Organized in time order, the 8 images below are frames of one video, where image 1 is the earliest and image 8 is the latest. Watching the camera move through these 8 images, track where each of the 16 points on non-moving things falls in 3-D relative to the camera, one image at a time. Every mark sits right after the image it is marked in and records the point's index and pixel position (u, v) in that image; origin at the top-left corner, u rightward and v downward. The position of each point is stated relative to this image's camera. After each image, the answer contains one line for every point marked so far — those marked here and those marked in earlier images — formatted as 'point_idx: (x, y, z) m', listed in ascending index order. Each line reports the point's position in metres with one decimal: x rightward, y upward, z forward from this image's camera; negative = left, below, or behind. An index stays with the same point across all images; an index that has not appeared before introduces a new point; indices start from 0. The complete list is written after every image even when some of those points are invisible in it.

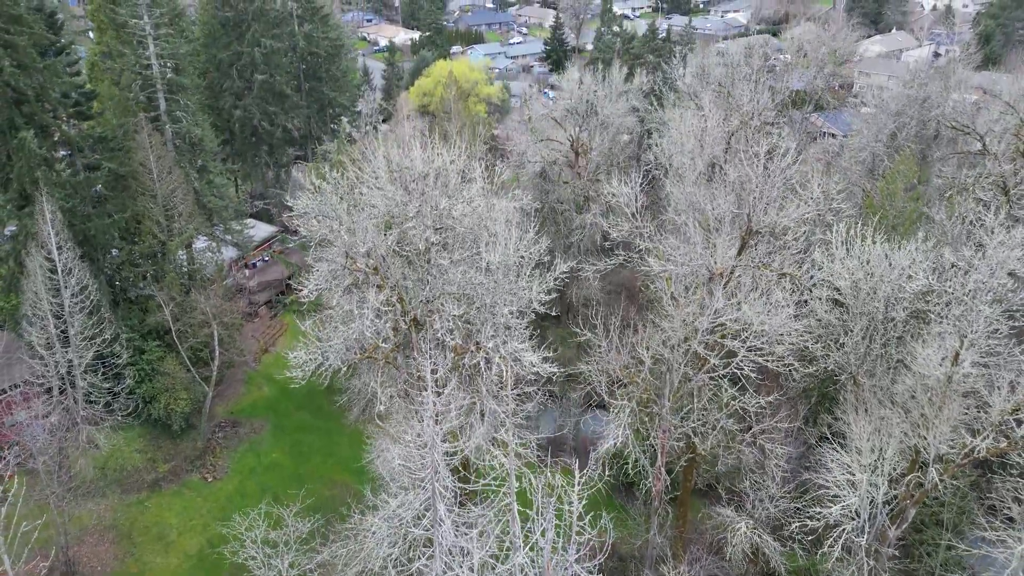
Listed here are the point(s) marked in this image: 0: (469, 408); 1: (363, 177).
0: (-0.7, -1.9, +12.1) m
1: (-3.2, +2.4, +16.3) m
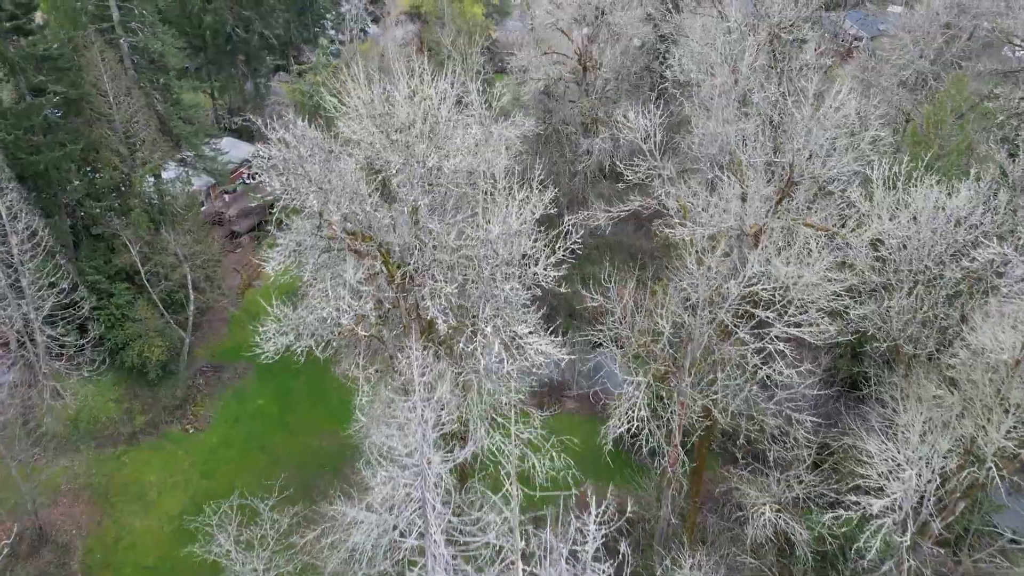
0: (-0.7, -1.4, +10.7) m
1: (-3.2, +3.5, +14.2) m
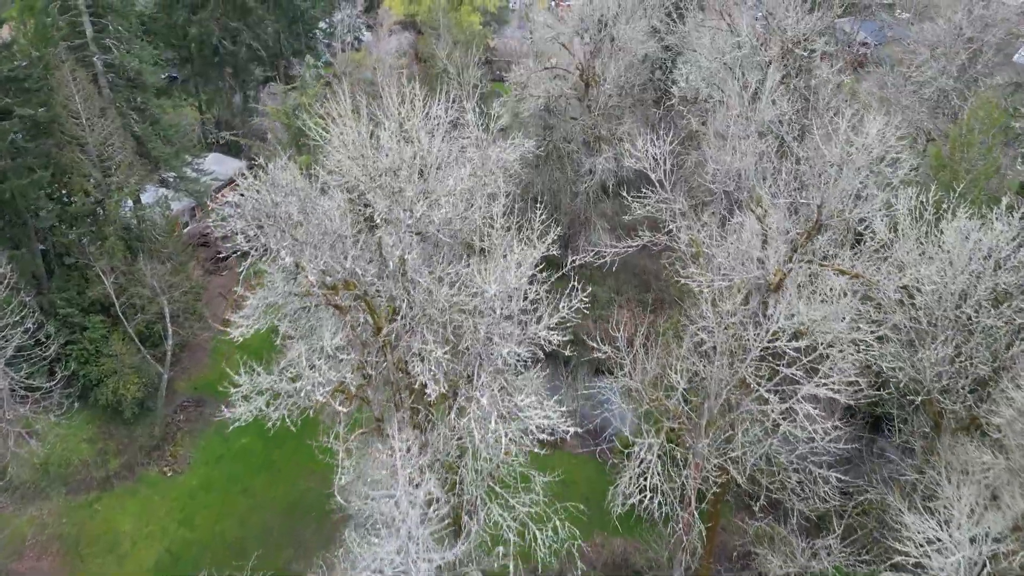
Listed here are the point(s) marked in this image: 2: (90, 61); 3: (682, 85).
0: (-0.7, -2.1, +9.7) m
1: (-3.2, +2.7, +13.2) m
2: (-9.8, +5.3, +17.2) m
3: (+4.5, +5.4, +20.2) m
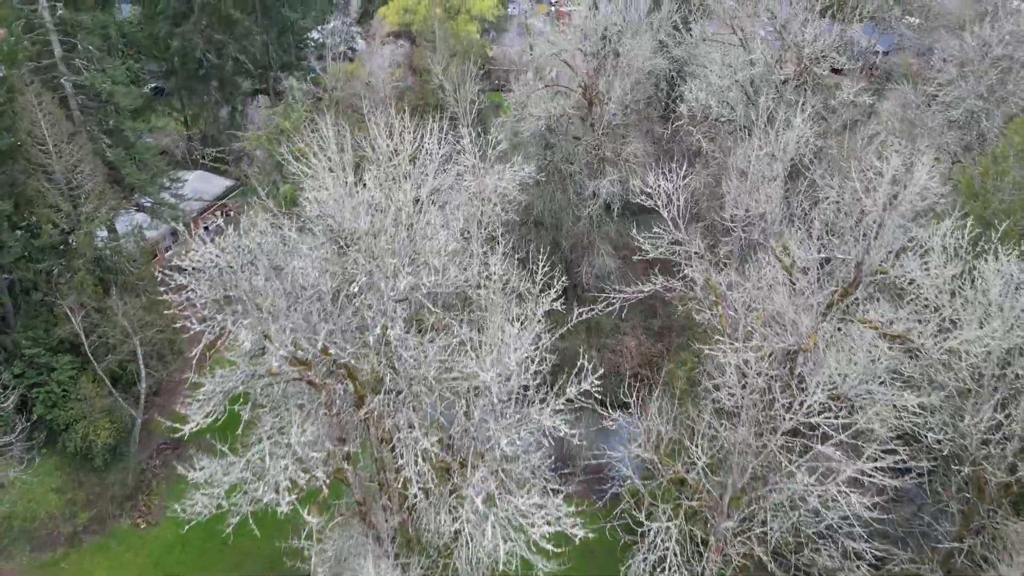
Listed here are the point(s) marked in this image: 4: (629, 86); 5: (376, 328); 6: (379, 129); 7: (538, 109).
0: (-0.7, -2.9, +8.5) m
1: (-3.2, +1.9, +12.1) m
2: (-9.8, +4.5, +16.0) m
3: (+4.4, +4.7, +19.0) m
4: (+3.0, +5.2, +19.1) m
5: (-1.4, -0.4, +7.9) m
6: (-2.3, +2.7, +12.8) m
7: (+0.7, +4.6, +19.0) m
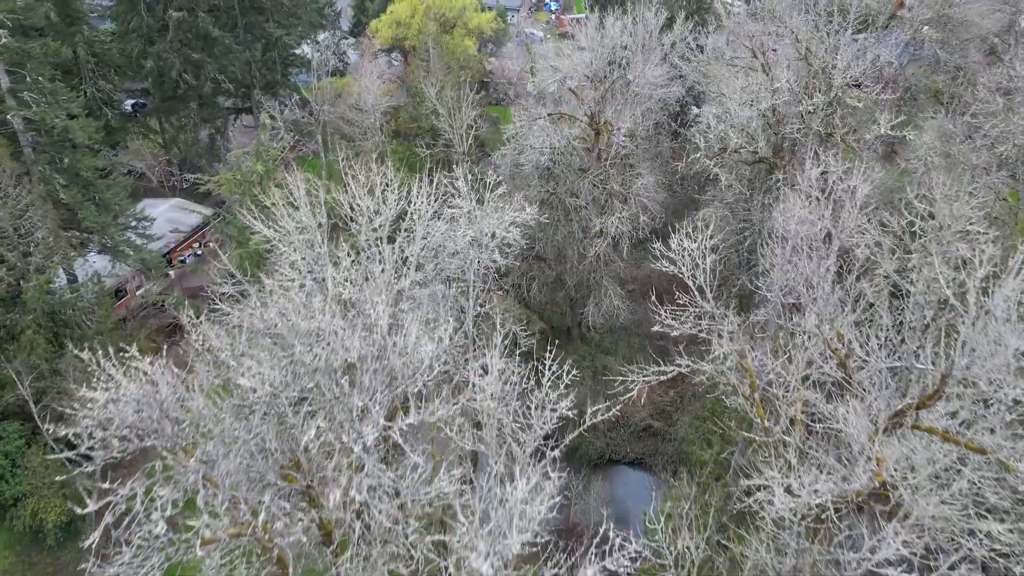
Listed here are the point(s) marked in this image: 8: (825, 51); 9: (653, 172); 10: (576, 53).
0: (-0.7, -4.0, +6.9) m
1: (-3.2, +0.8, +10.4) m
2: (-9.8, +3.3, +14.4) m
3: (+4.4, +3.6, +17.4) m
4: (+3.0, +4.1, +17.5) m
5: (-1.4, -1.5, +6.2) m
6: (-2.3, +1.6, +11.2) m
7: (+0.7, +3.5, +17.4) m
8: (+6.8, +5.2, +16.2) m
9: (+3.5, +2.9, +18.3) m
10: (+1.6, +6.0, +19.0) m
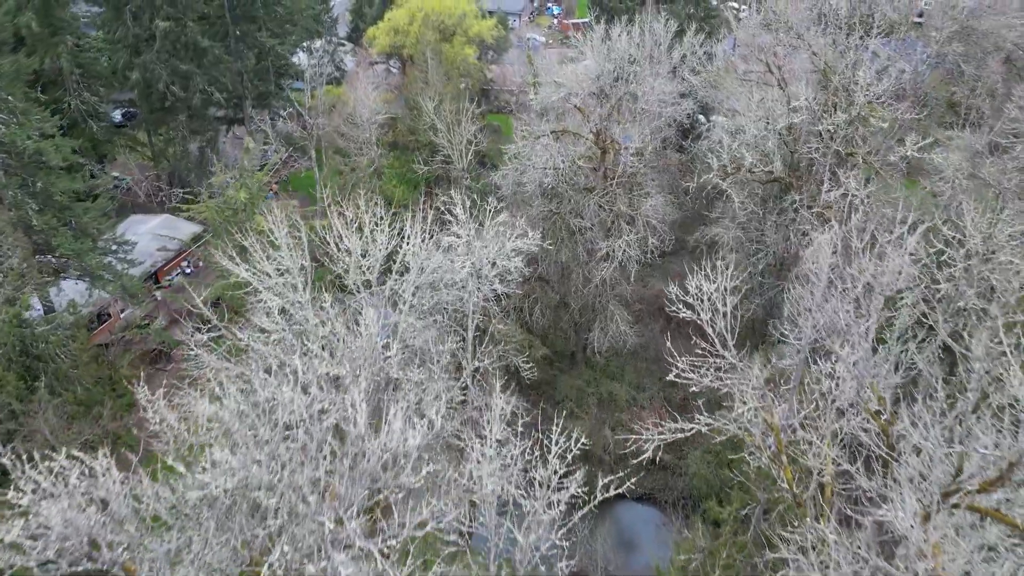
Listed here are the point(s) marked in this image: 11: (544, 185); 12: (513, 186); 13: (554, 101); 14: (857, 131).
0: (-0.7, -4.6, +6.0) m
1: (-3.2, +0.2, +9.5) m
2: (-9.8, +2.8, +13.5) m
3: (+4.5, +3.0, +16.5) m
4: (+3.0, +3.5, +16.6) m
5: (-1.4, -2.1, +5.3) m
6: (-2.3, +1.0, +10.3) m
7: (+0.7, +2.9, +16.5) m
8: (+6.8, +4.6, +15.3) m
9: (+3.5, +2.3, +17.4) m
10: (+1.7, +5.4, +18.1) m
11: (+0.7, +2.3, +16.8) m
12: (0.0, +2.4, +17.1) m
13: (+1.0, +4.5, +17.9) m
14: (+7.0, +3.2, +15.0) m
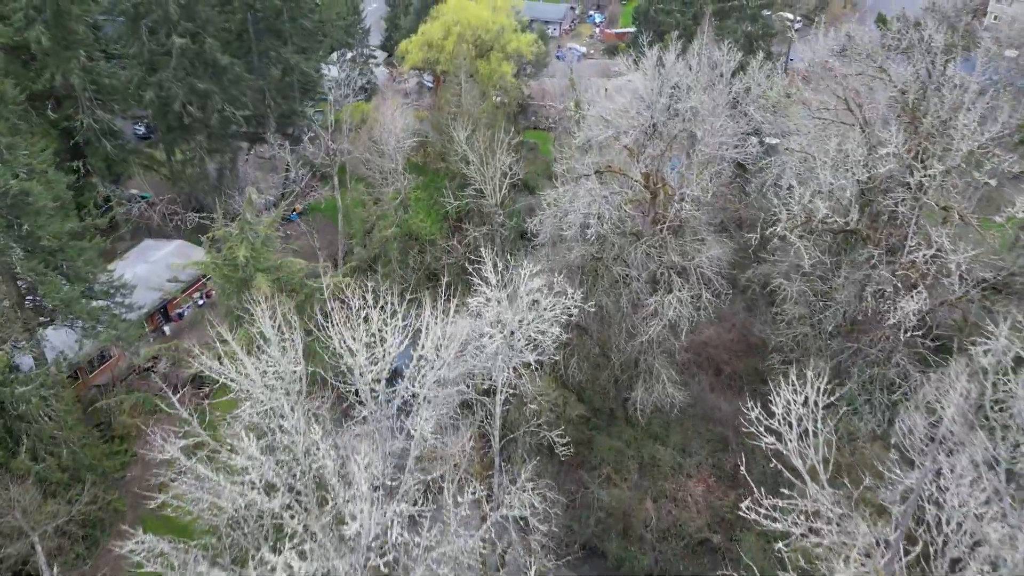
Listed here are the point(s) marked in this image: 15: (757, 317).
0: (-0.5, -5.7, +4.3) m
1: (-2.8, -0.8, +7.9) m
2: (-9.1, +1.9, +12.1) m
3: (+5.2, +1.7, +14.5) m
4: (+3.8, +2.2, +14.7) m
5: (-1.2, -3.2, +3.6) m
6: (-1.8, -0.1, +8.6) m
7: (+1.5, +1.7, +14.7) m
8: (+7.6, +3.2, +13.2) m
9: (+4.3, +1.0, +15.5) m
10: (+2.6, +4.2, +16.3) m
11: (+1.5, +1.2, +15.0) m
12: (+0.8, +1.2, +15.3) m
13: (+1.9, +3.3, +16.0) m
14: (+7.7, +1.8, +12.9) m
15: (+6.4, -0.7, +19.4) m
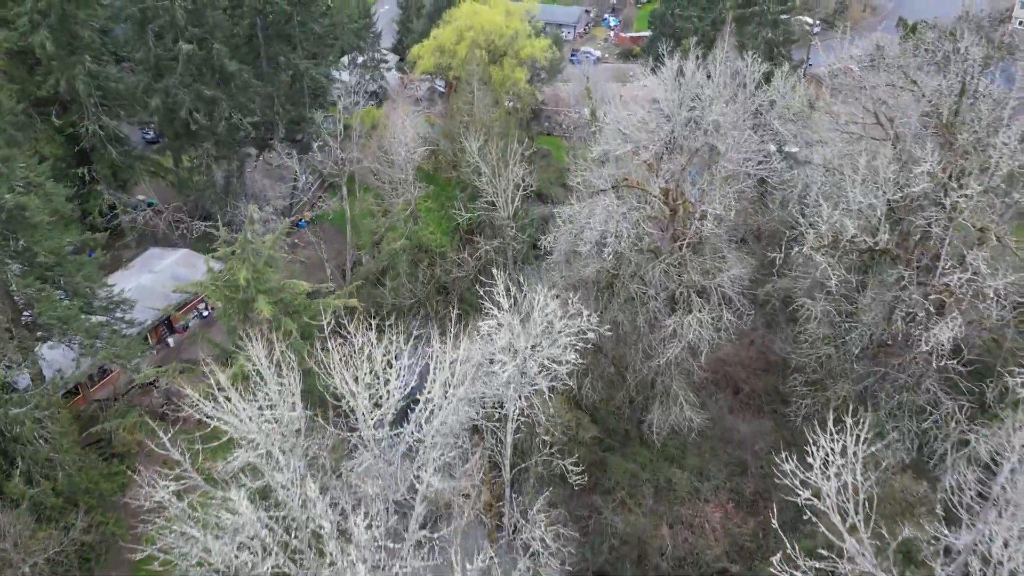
0: (-0.5, -6.1, +3.7) m
1: (-2.6, -1.1, +7.4) m
2: (-8.9, +1.6, +11.7) m
3: (+5.5, +1.3, +13.9) m
4: (+4.1, +1.8, +14.1) m
5: (-1.2, -3.6, +3.1) m
6: (-1.6, -0.4, +8.1) m
7: (+1.7, +1.3, +14.1) m
8: (+7.9, +2.8, +12.6) m
9: (+4.6, +0.6, +14.9) m
10: (+2.9, +3.9, +15.7) m
11: (+1.8, +0.8, +14.4) m
12: (+1.1, +0.8, +14.8) m
13: (+2.2, +3.0, +15.5) m
14: (+7.9, +1.4, +12.3) m
15: (+6.7, -1.2, +18.7) m
